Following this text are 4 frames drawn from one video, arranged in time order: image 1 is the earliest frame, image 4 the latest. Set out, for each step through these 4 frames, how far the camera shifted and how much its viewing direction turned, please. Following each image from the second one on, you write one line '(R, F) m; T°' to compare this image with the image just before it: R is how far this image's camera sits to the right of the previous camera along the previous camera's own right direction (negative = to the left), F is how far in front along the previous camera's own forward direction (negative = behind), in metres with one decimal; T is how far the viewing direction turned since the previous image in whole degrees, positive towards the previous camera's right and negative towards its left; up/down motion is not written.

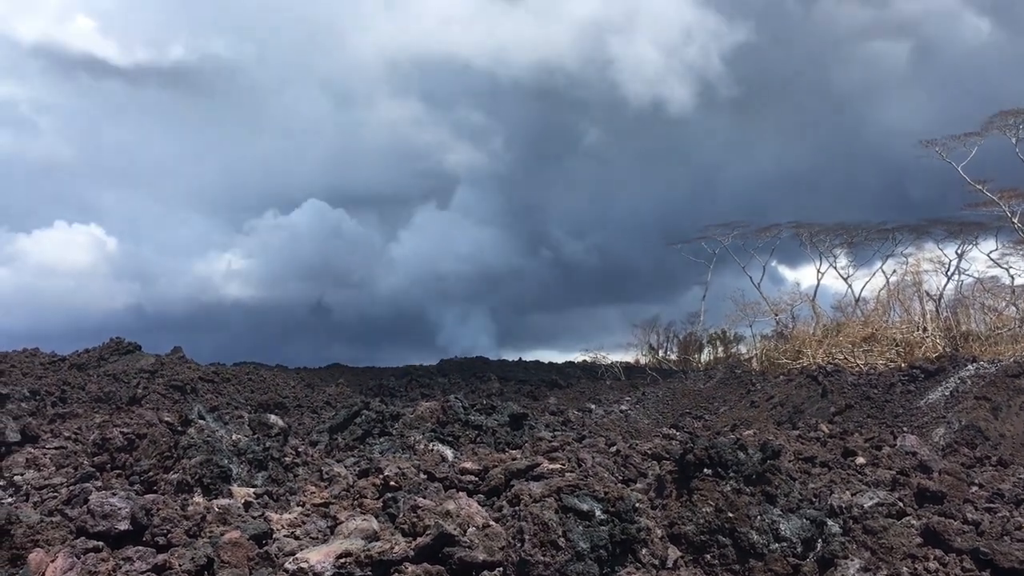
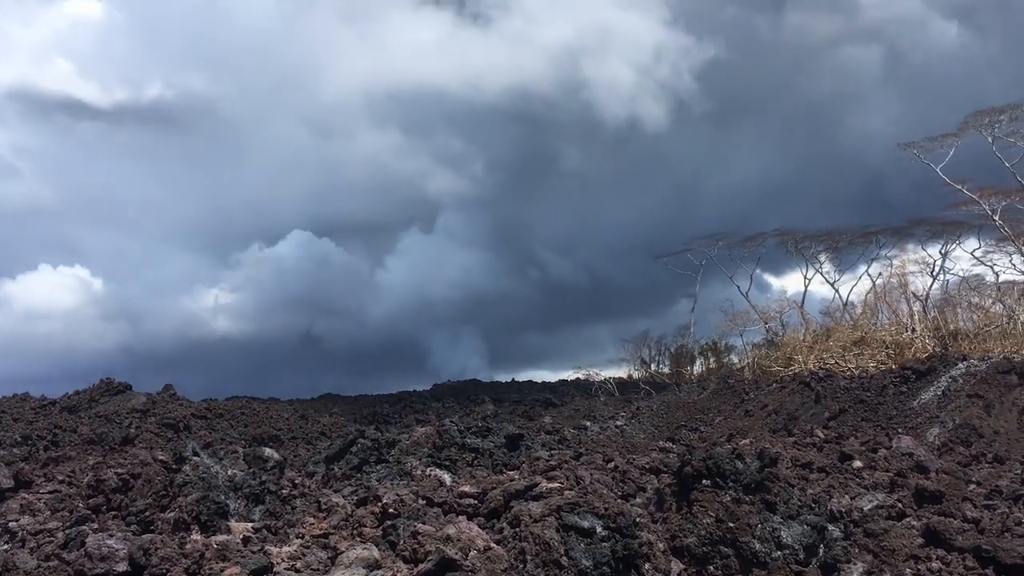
(0.0, 0.0) m; +1°
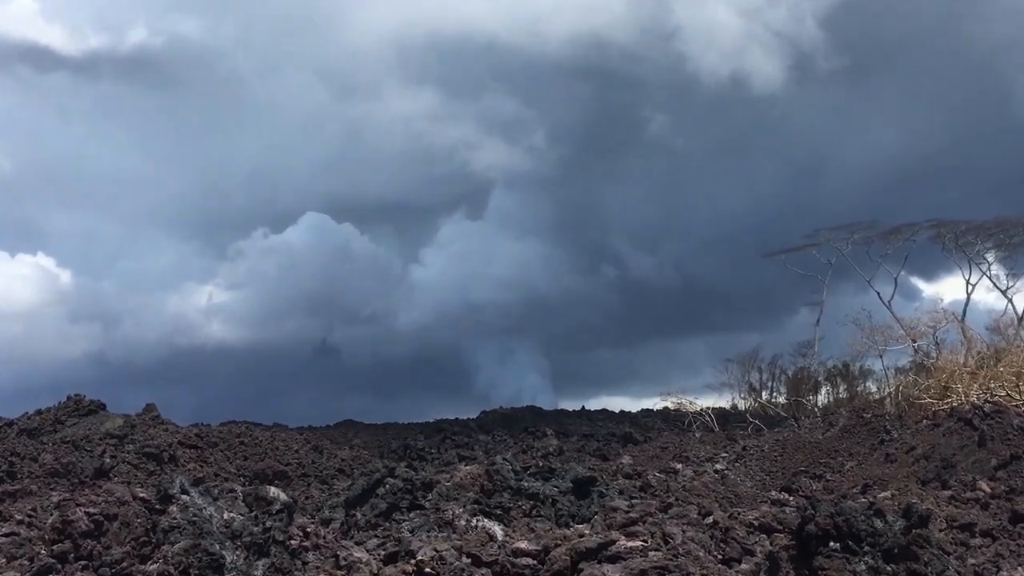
(0.0, +2.1) m; -5°
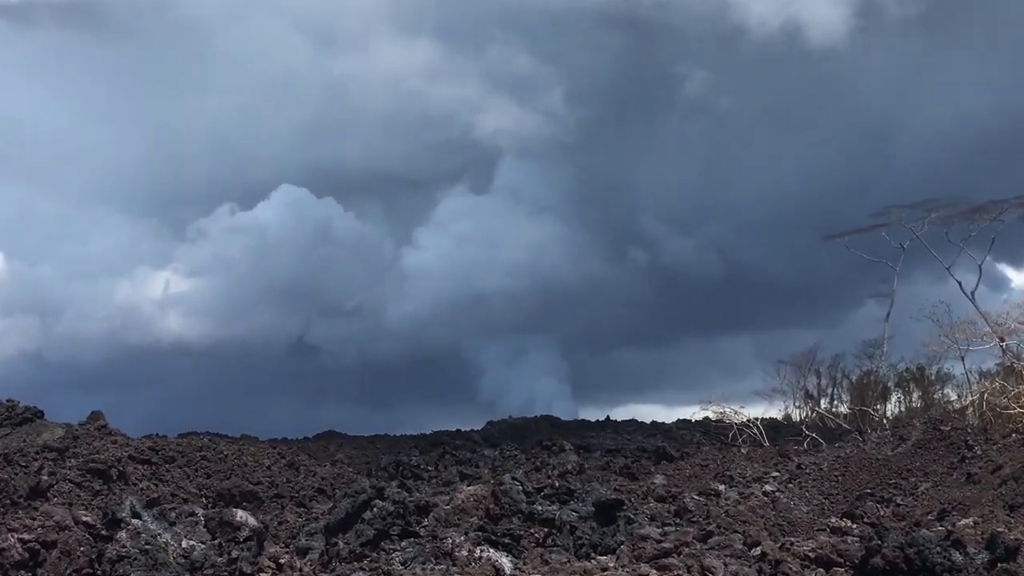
(0.0, +1.2) m; -1°
